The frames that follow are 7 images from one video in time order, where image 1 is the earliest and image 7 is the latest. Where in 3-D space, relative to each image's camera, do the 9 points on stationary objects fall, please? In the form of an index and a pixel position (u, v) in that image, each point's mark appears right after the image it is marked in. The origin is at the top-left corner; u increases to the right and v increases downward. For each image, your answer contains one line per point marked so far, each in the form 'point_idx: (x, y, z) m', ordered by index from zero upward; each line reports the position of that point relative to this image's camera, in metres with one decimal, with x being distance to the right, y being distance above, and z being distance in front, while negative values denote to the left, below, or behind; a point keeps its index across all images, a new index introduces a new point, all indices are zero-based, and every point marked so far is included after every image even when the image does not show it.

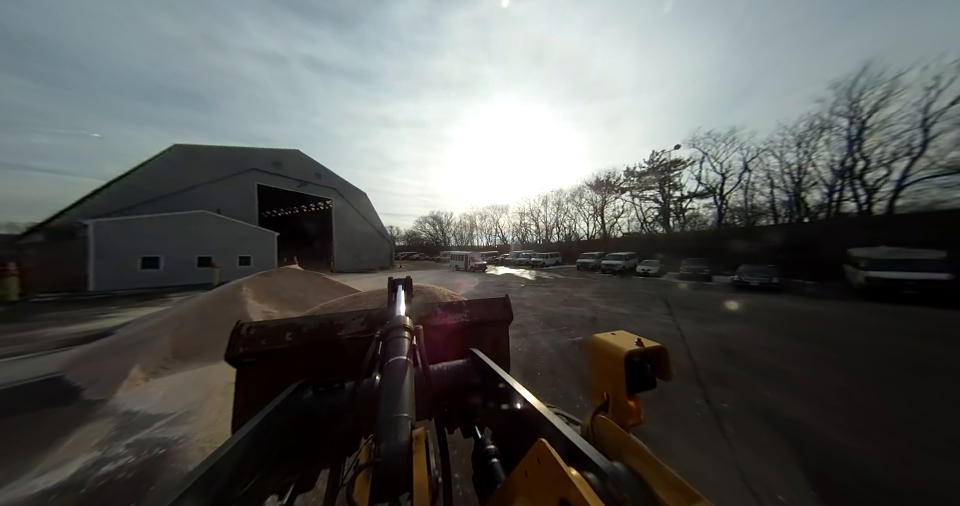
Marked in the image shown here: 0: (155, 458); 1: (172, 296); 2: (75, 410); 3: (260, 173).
0: (-2.8, -1.8, +1.7) m
1: (-13.0, -1.8, +8.4) m
2: (-4.5, -1.8, +2.2) m
3: (-18.8, +6.8, +16.9) m
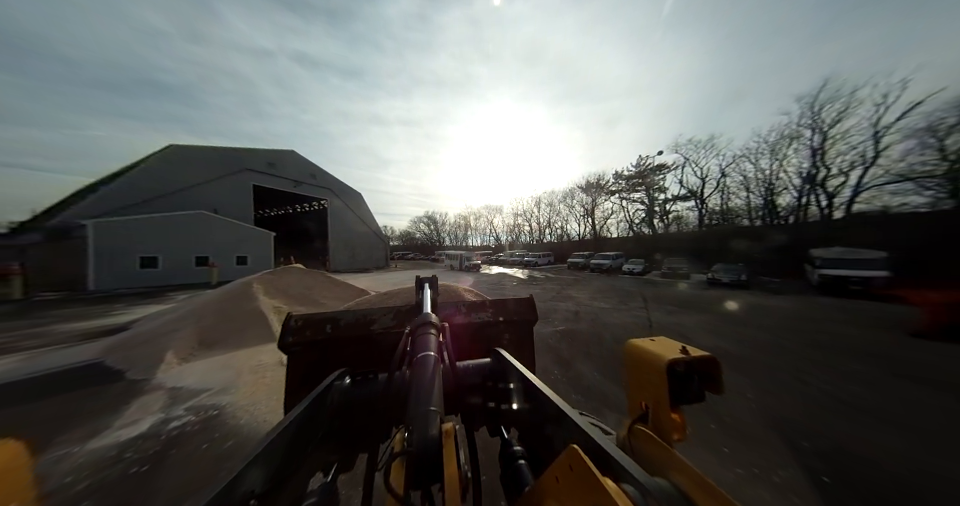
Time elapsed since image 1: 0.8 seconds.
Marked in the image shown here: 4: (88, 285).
0: (-2.9, -1.8, +2.1) m
1: (-13.3, -1.8, +8.6) m
2: (-4.6, -1.8, +2.6) m
3: (-19.2, +6.8, +17.0) m
4: (-21.3, -1.8, +10.7) m
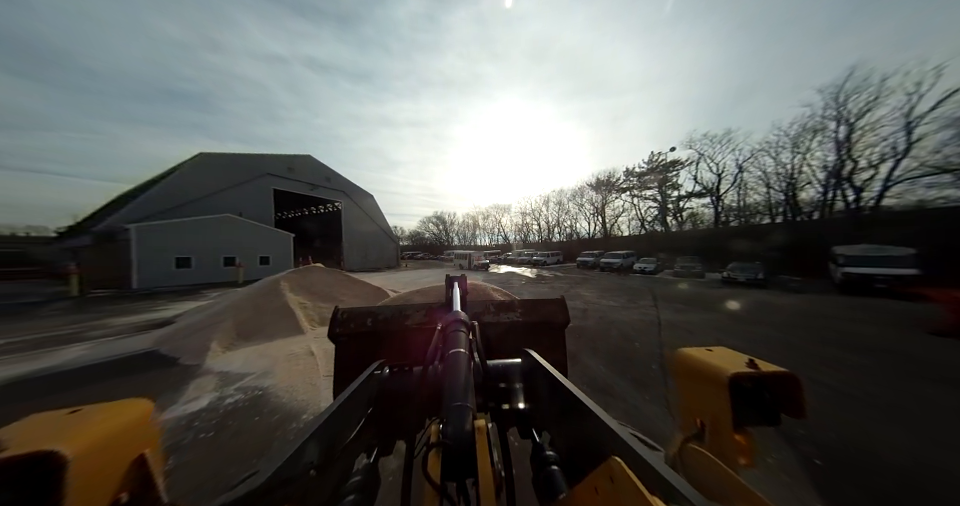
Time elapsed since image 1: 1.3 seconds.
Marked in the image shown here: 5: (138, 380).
0: (-2.8, -1.8, +2.4) m
1: (-12.9, -1.8, +9.3) m
2: (-4.4, -1.8, +2.9) m
3: (-18.5, +6.8, +17.9) m
4: (-20.8, -1.8, +11.7) m
5: (-5.0, -1.9, +2.9) m
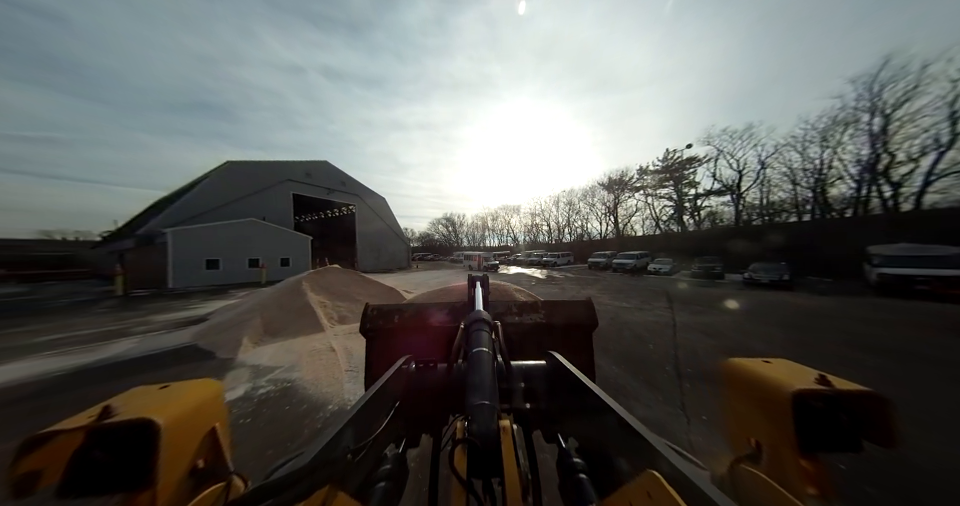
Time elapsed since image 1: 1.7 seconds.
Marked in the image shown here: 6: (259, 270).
0: (-2.6, -1.8, +2.6) m
1: (-12.4, -1.9, +9.9) m
2: (-4.2, -1.8, +3.2) m
3: (-17.7, +6.6, +18.8) m
4: (-20.2, -2.0, +12.7) m
5: (-4.8, -1.9, +3.2) m
6: (-16.6, -1.2, +14.7) m
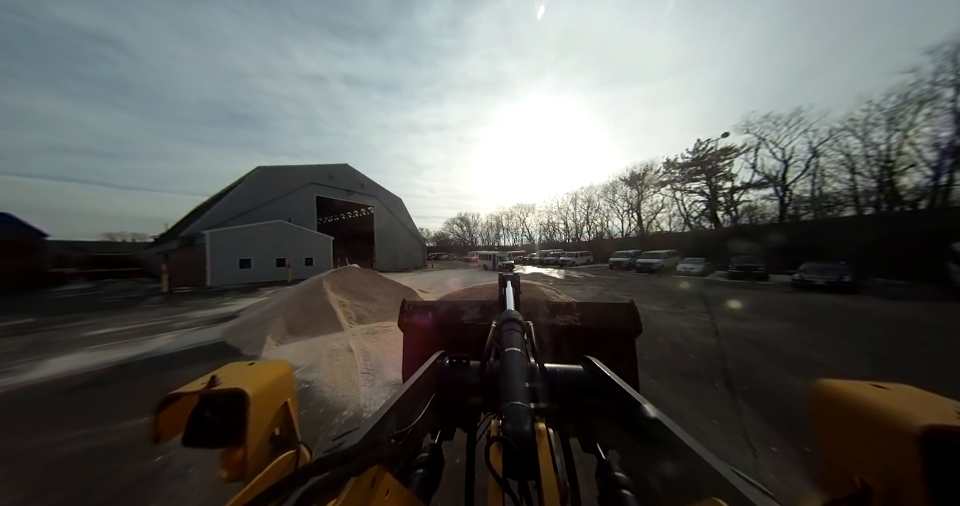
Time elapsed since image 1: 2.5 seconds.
0: (-2.3, -1.8, +2.6) m
1: (-11.6, -1.9, +10.5) m
2: (-3.9, -1.8, +3.3) m
3: (-16.4, +6.6, +19.7) m
4: (-19.2, -2.0, +13.8) m
5: (-4.5, -1.9, +3.3) m
6: (-15.5, -1.2, +15.6) m
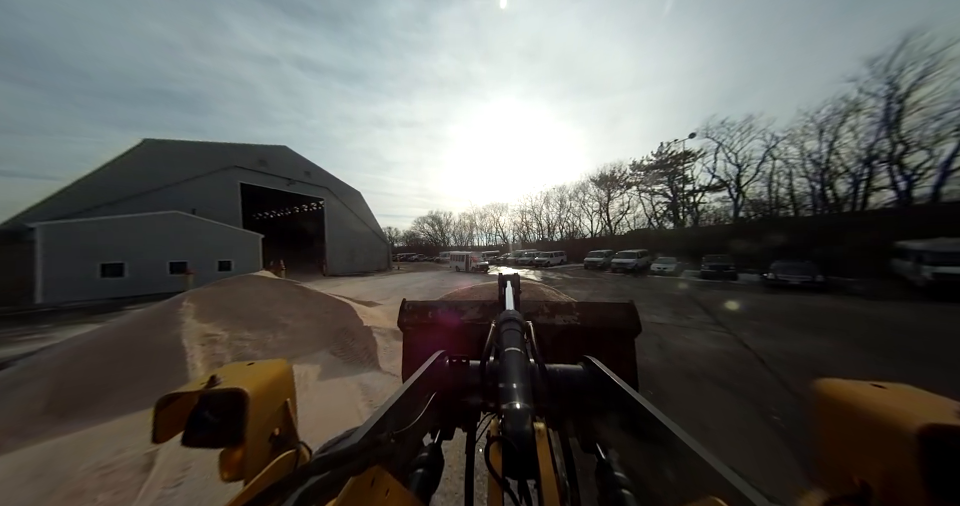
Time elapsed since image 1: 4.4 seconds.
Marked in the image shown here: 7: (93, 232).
0: (-2.6, -1.8, +0.8) m
1: (-12.9, -2.0, +7.4) m
2: (-4.3, -1.8, +1.3) m
3: (-18.8, +6.5, +15.9) m
4: (-20.9, -2.1, +9.7) m
5: (-4.9, -1.9, +1.2) m
6: (-17.4, -1.4, +12.0) m
7: (-19.6, +1.2, +10.6) m
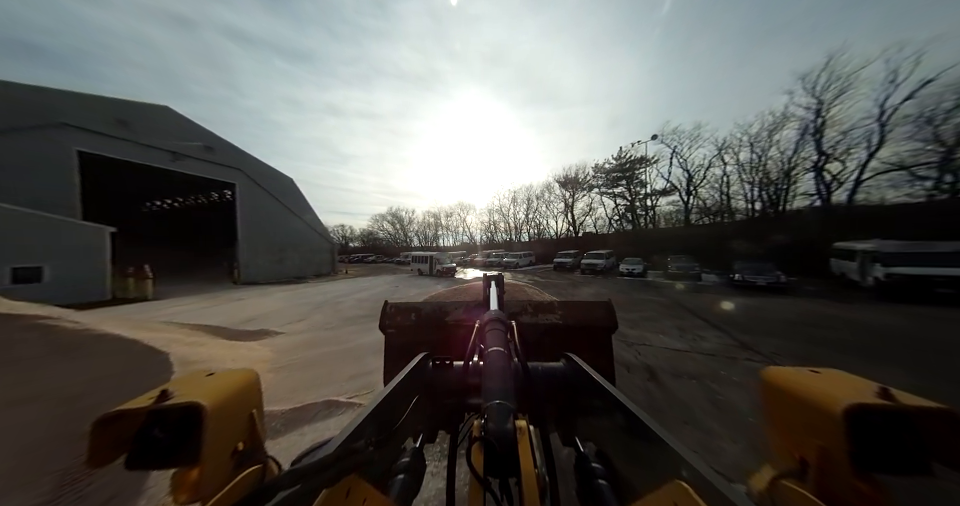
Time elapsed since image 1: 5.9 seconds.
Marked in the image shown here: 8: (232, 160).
0: (-2.8, -1.8, -1.3) m
1: (-13.9, -2.1, +3.6) m
2: (-4.5, -1.9, -1.1) m
3: (-21.2, +6.3, +11.1) m
4: (-22.2, -2.2, +4.6) m
5: (-5.1, -1.9, -1.3) m
6: (-19.1, -1.5, +7.4) m
7: (-21.1, +1.1, +5.7) m
8: (-19.1, +7.1, +16.0) m
